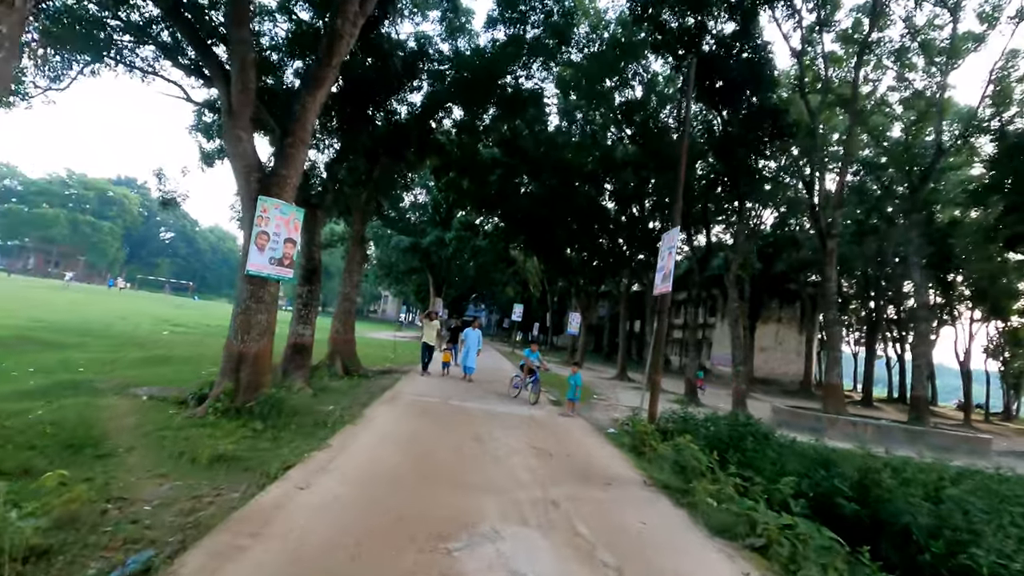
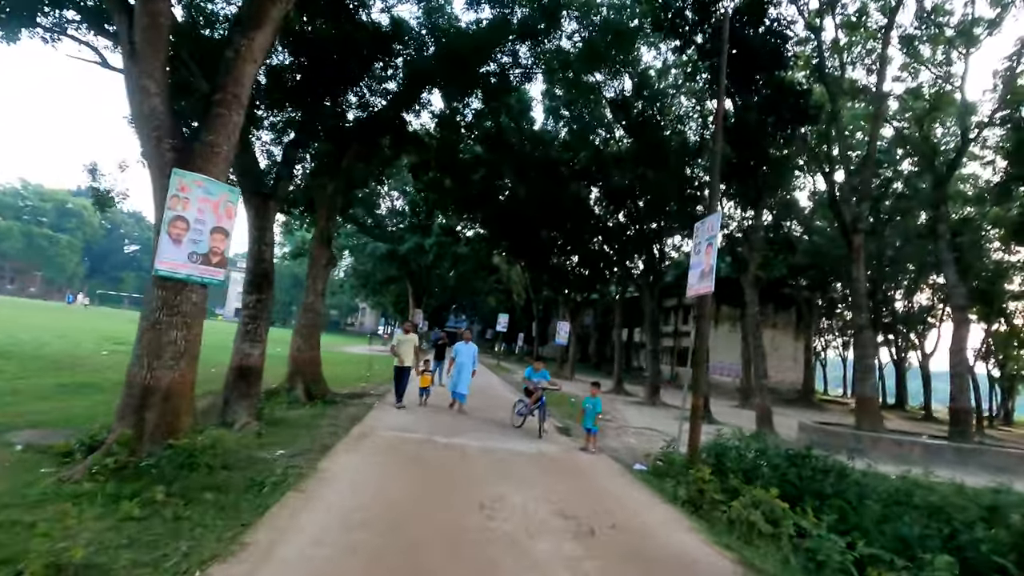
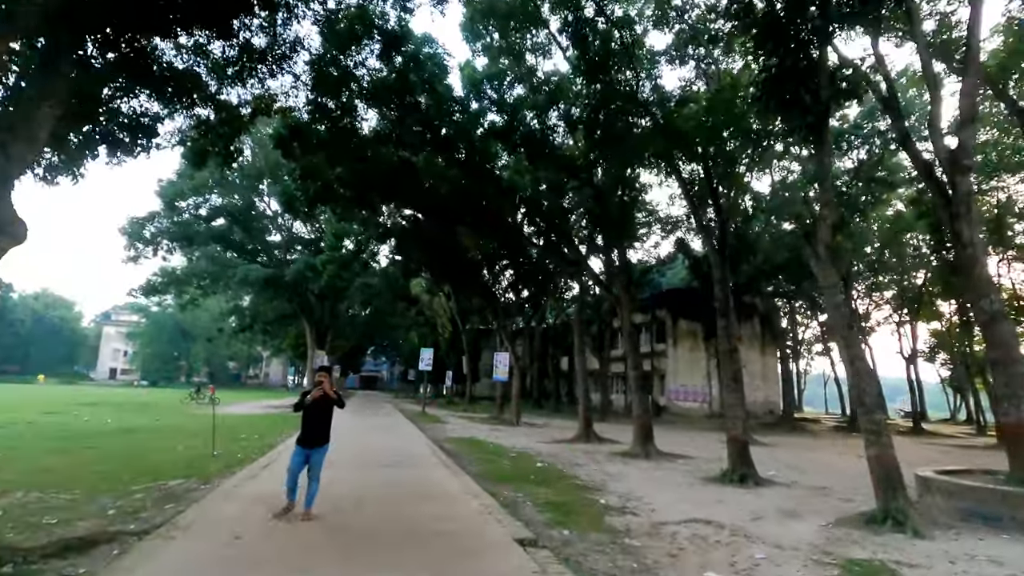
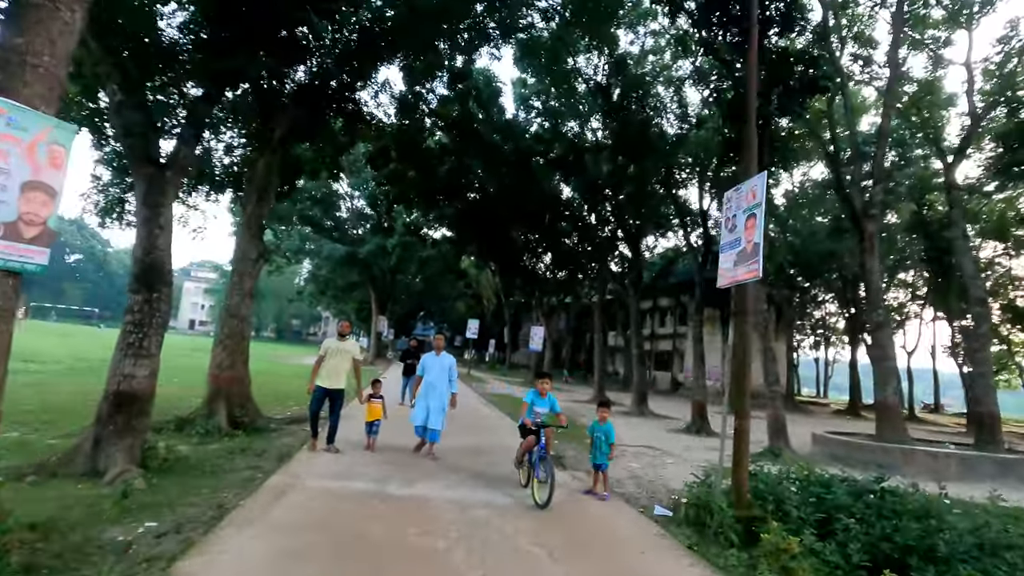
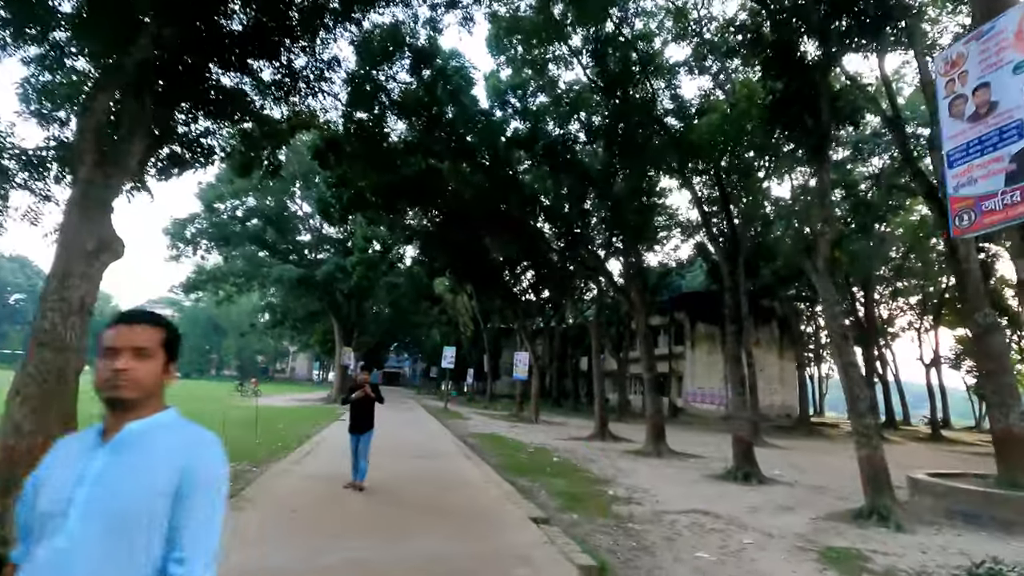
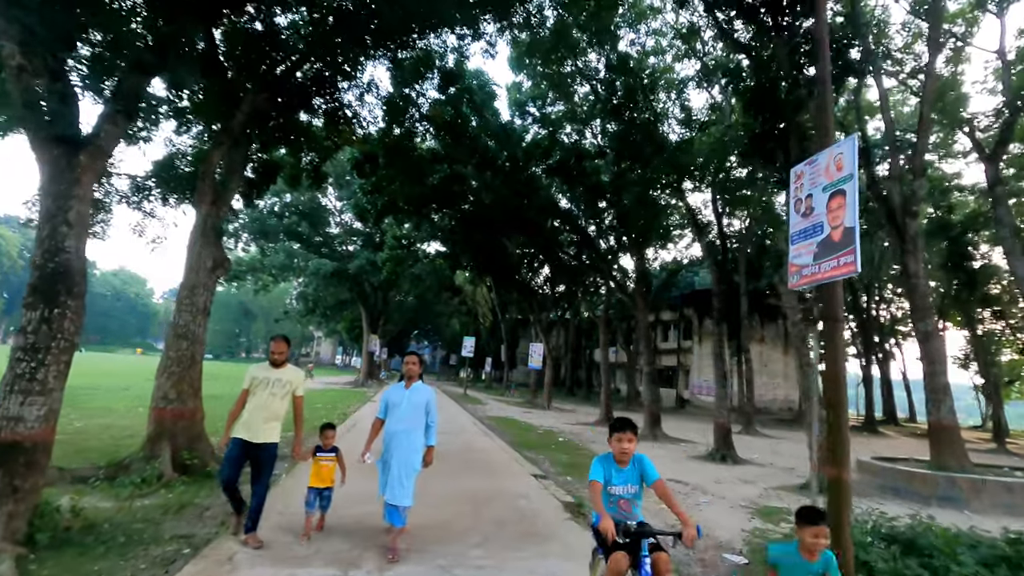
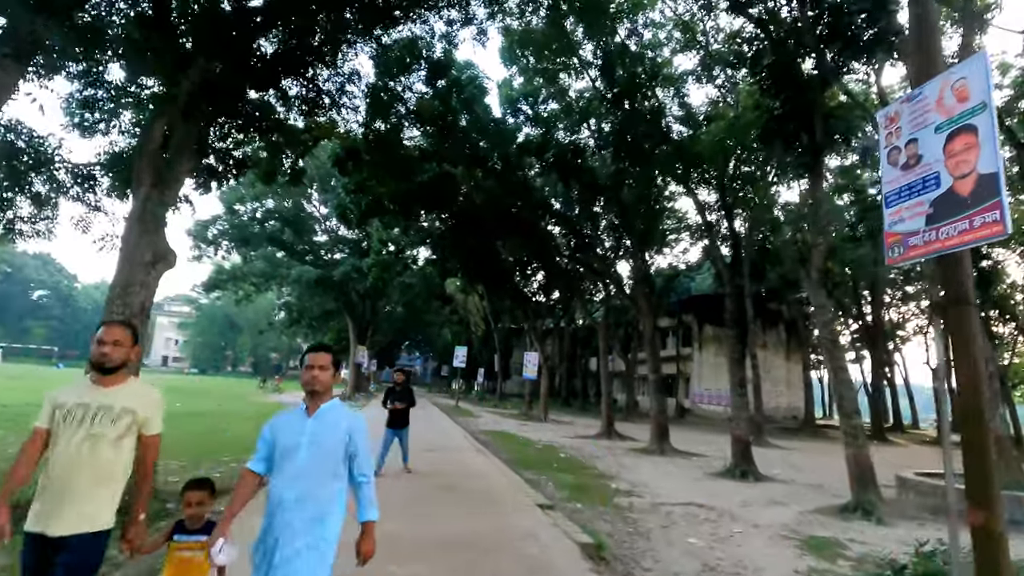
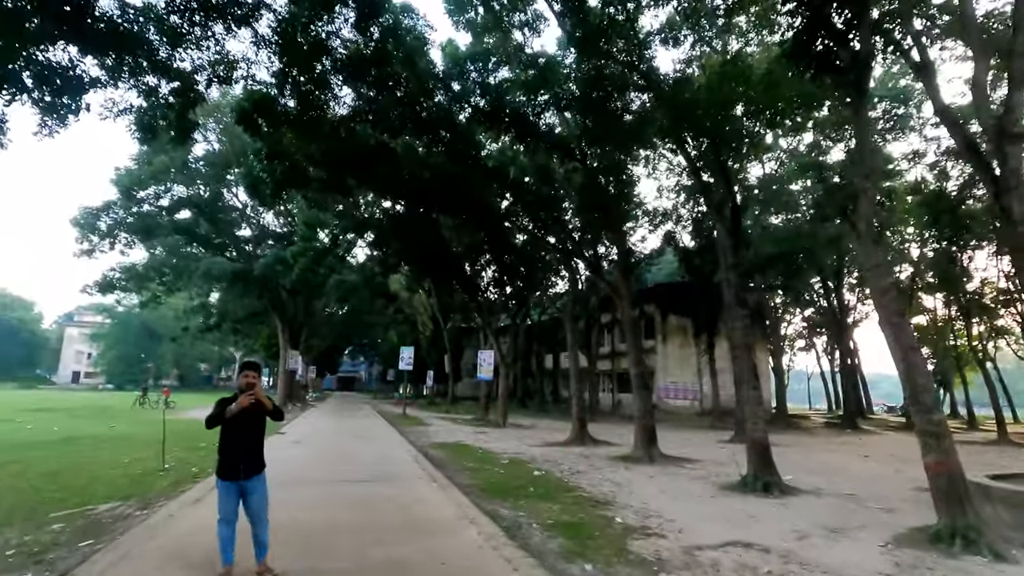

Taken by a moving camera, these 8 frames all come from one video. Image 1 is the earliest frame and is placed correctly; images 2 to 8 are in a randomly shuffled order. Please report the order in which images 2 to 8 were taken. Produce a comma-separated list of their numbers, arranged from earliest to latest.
2, 4, 6, 7, 5, 3, 8
